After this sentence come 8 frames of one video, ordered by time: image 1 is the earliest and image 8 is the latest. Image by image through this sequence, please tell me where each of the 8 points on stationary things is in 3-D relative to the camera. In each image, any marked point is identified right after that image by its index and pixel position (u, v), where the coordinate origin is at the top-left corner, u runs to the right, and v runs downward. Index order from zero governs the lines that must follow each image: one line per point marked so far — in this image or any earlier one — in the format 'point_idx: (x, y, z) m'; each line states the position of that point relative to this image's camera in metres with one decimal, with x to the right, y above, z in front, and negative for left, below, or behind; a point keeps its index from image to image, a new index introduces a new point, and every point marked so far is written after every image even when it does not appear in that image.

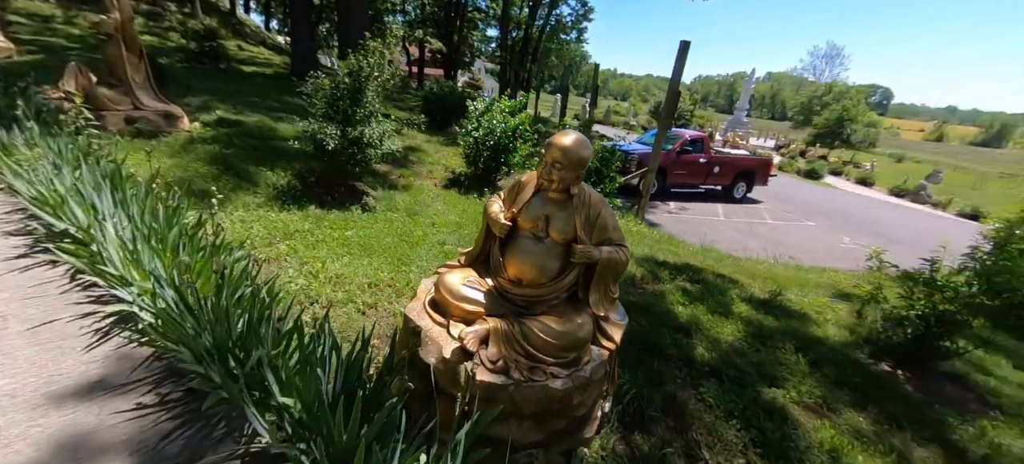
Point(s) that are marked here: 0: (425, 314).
0: (-0.4, -0.4, +1.8) m
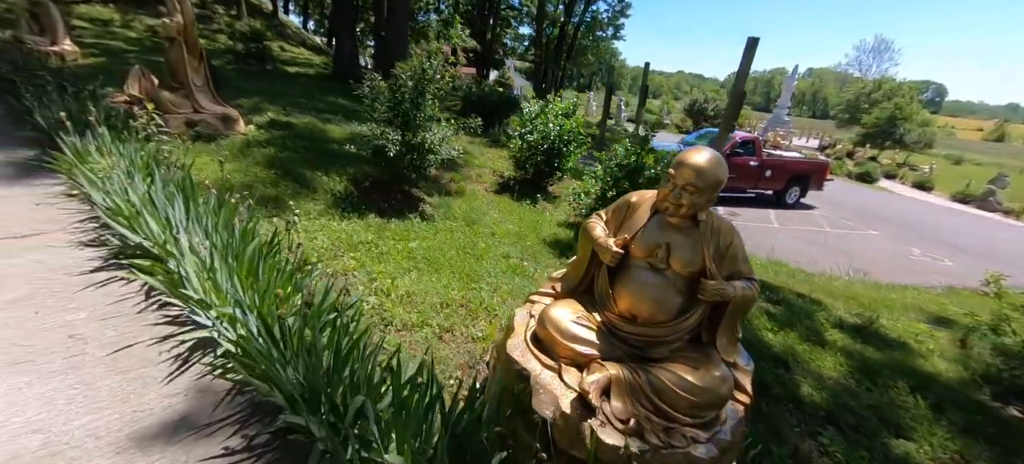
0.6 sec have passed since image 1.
0: (+0.1, -0.5, +1.6) m
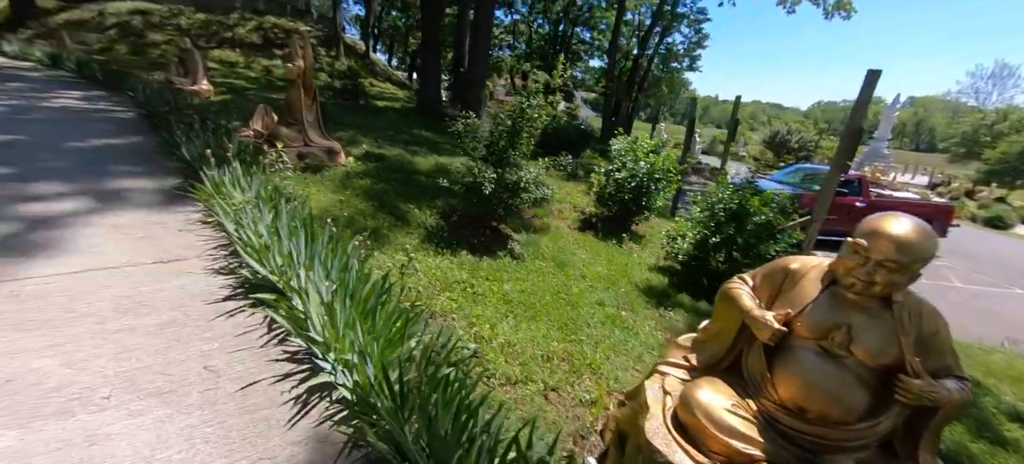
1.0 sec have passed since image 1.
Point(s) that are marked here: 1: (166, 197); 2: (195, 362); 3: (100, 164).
0: (+0.5, -0.7, +1.4) m
1: (-3.2, +0.3, +3.7) m
2: (-1.4, -0.6, +1.9) m
3: (-4.4, +0.8, +4.4) m
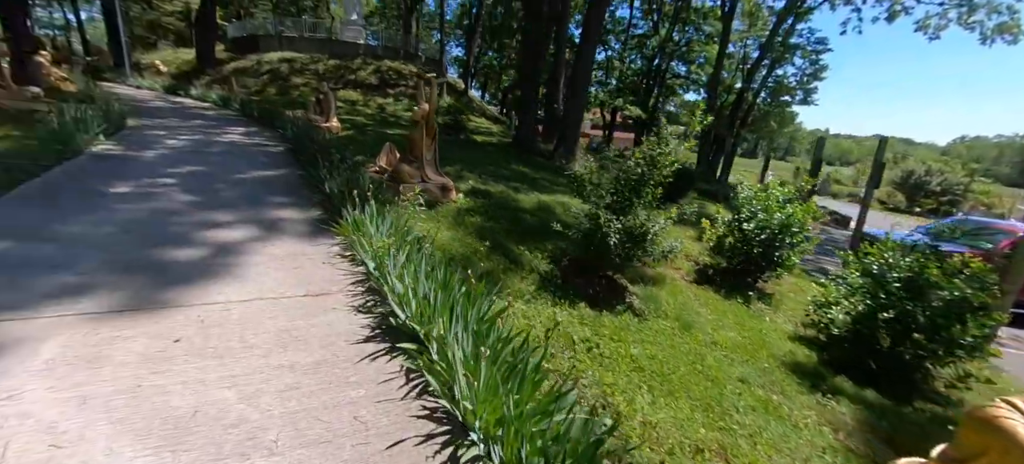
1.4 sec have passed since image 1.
0: (+1.1, -1.0, +1.0) m
1: (-2.0, 0.0, +4.1) m
2: (-0.8, -0.8, +1.9) m
3: (-3.1, +0.5, +5.0) m
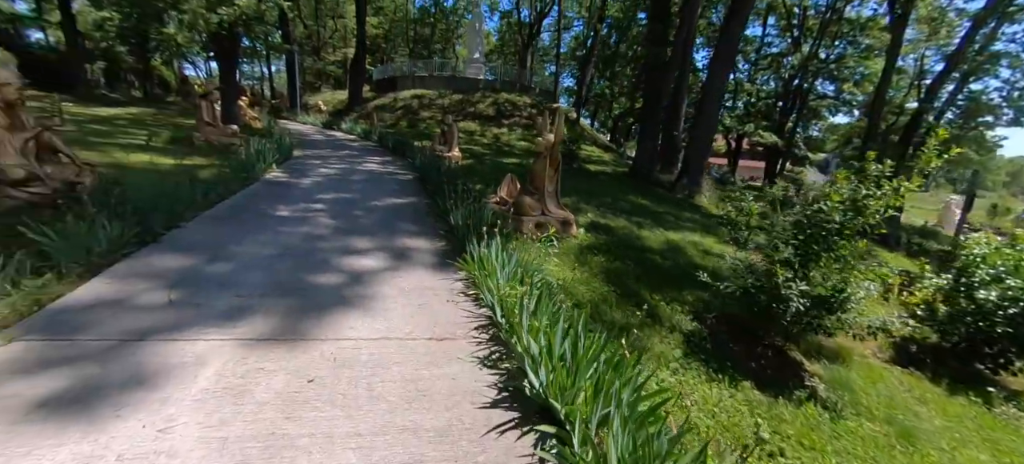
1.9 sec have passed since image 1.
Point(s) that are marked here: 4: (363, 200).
0: (+1.4, -1.3, +0.2) m
1: (-0.8, -0.3, +4.1) m
2: (-0.1, -1.0, +1.6) m
3: (-1.6, +0.1, +5.2) m
4: (-2.3, +0.5, +6.2) m
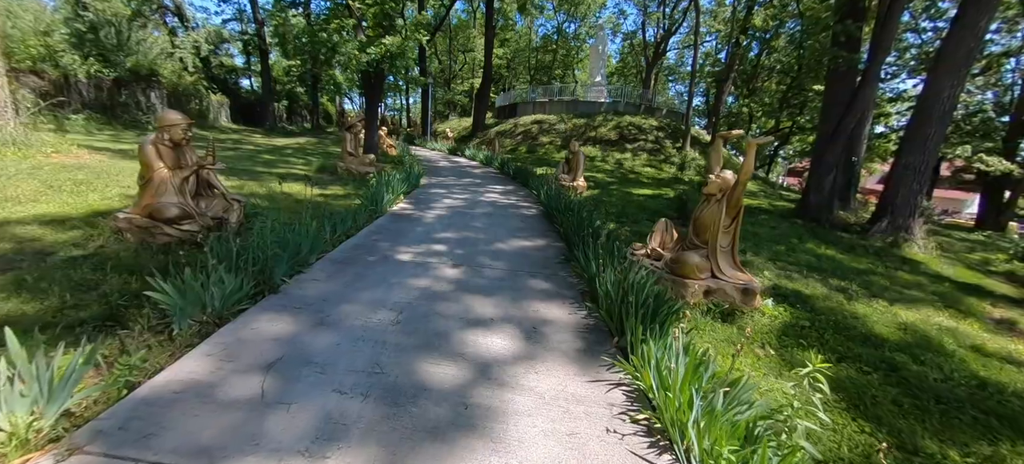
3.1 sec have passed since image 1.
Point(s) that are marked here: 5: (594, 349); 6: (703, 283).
0: (+1.6, -1.7, -1.3) m
1: (+0.5, -0.8, +3.1) m
2: (+0.4, -1.5, +0.4) m
3: (+0.1, -0.5, +4.4) m
4: (-0.4, -0.1, +5.6) m
5: (+0.6, -0.9, +3.0) m
6: (+1.9, -0.5, +4.1) m
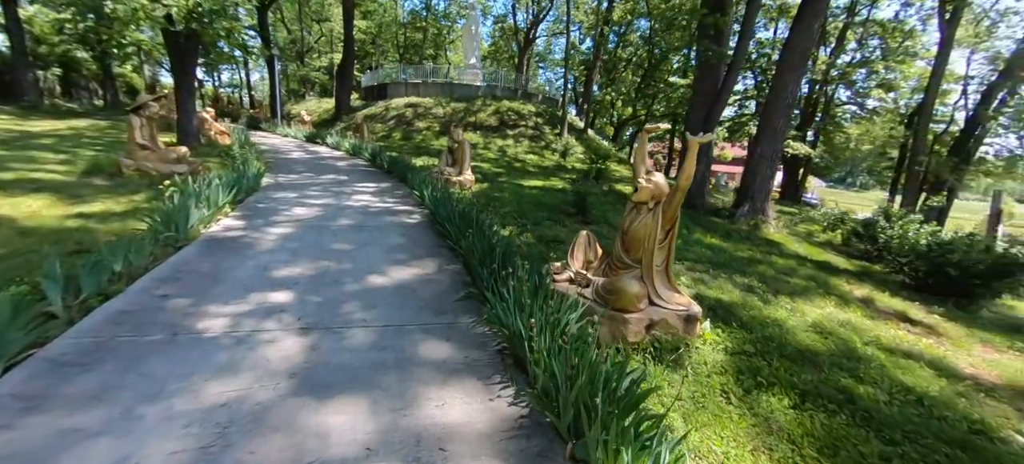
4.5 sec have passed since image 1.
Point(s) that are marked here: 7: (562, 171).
0: (+2.3, -2.0, -1.9) m
1: (0.0, -1.1, +1.9) m
2: (+0.7, -1.8, -0.6) m
3: (-0.8, -0.7, +3.1) m
4: (-1.6, -0.4, +4.0) m
5: (+0.1, -1.1, +1.9) m
6: (+1.1, -0.7, +3.3) m
7: (+1.7, +2.1, +14.0) m
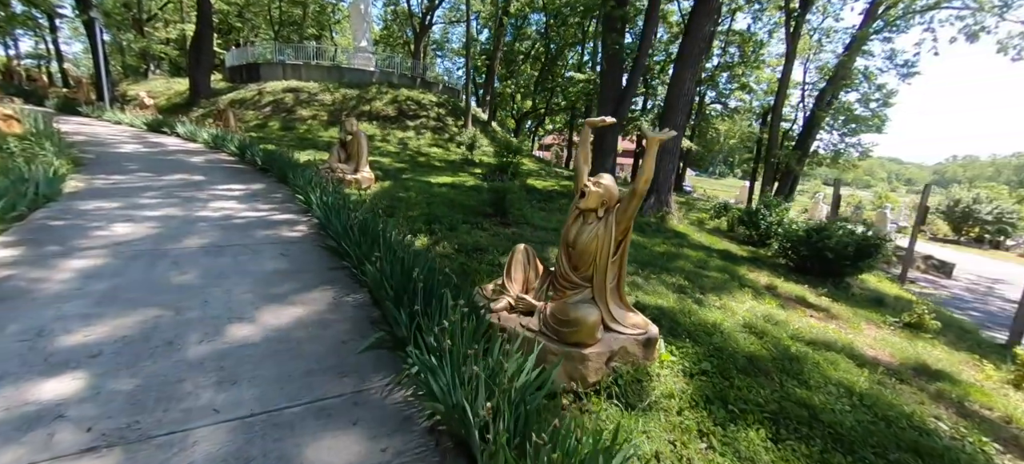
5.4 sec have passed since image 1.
0: (+3.1, -2.1, -2.0) m
1: (-0.1, -1.3, +1.2) m
2: (+1.2, -2.0, -1.1) m
3: (-1.1, -0.9, +2.1) m
4: (-2.1, -0.6, +2.9) m
5: (0.0, -1.3, +1.2) m
6: (+0.6, -0.8, +2.7) m
7: (-1.4, +2.2, +13.2) m
